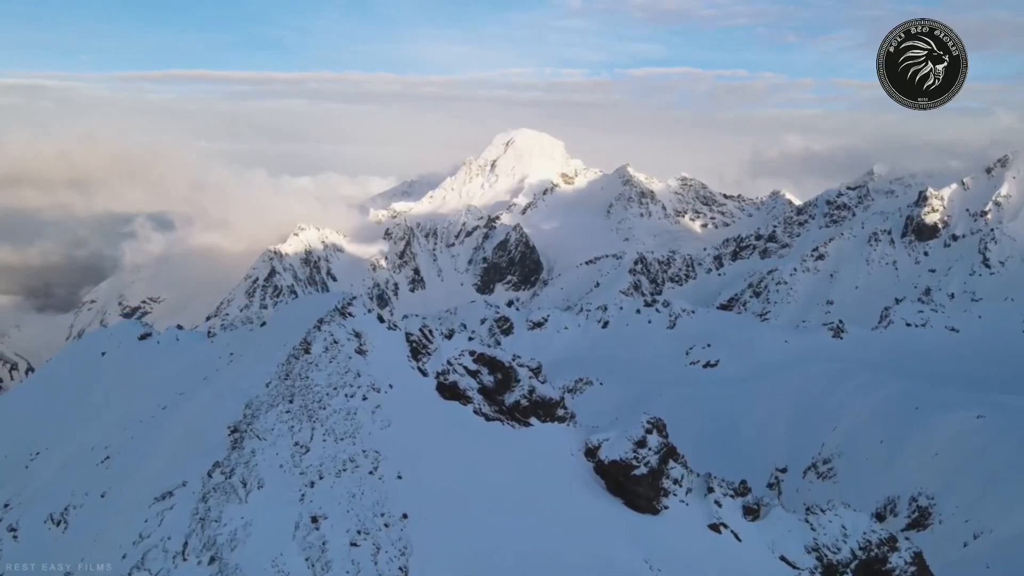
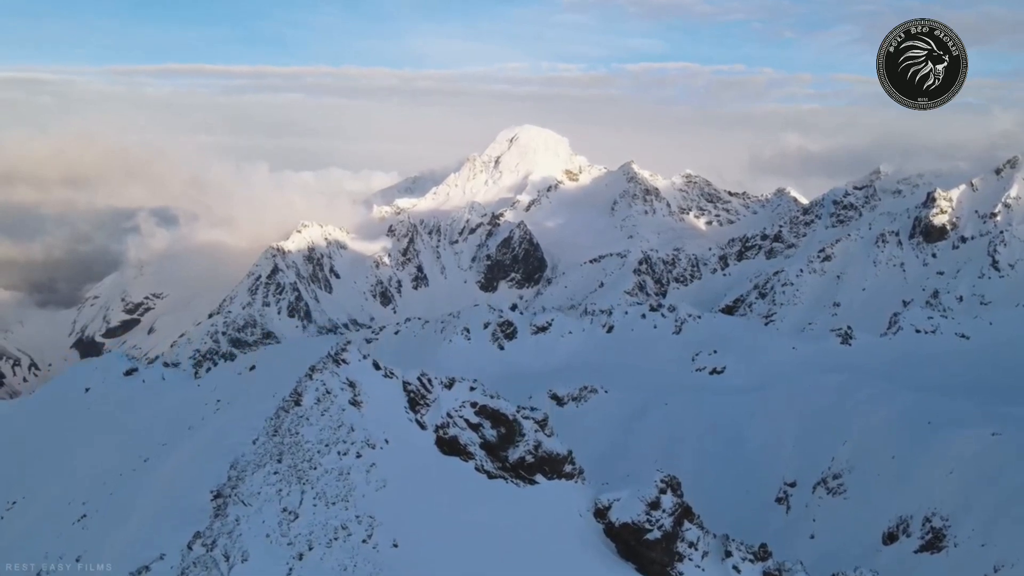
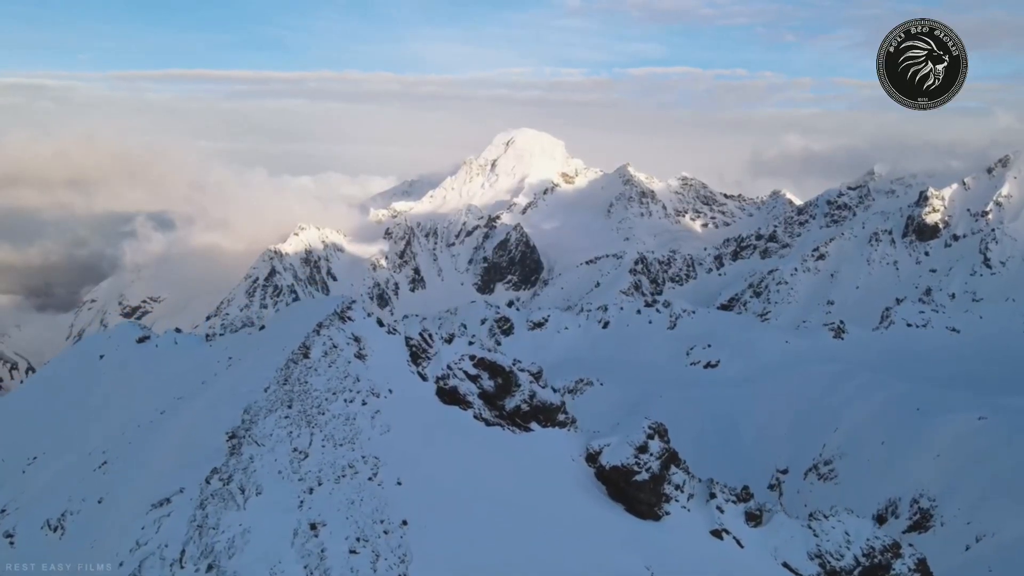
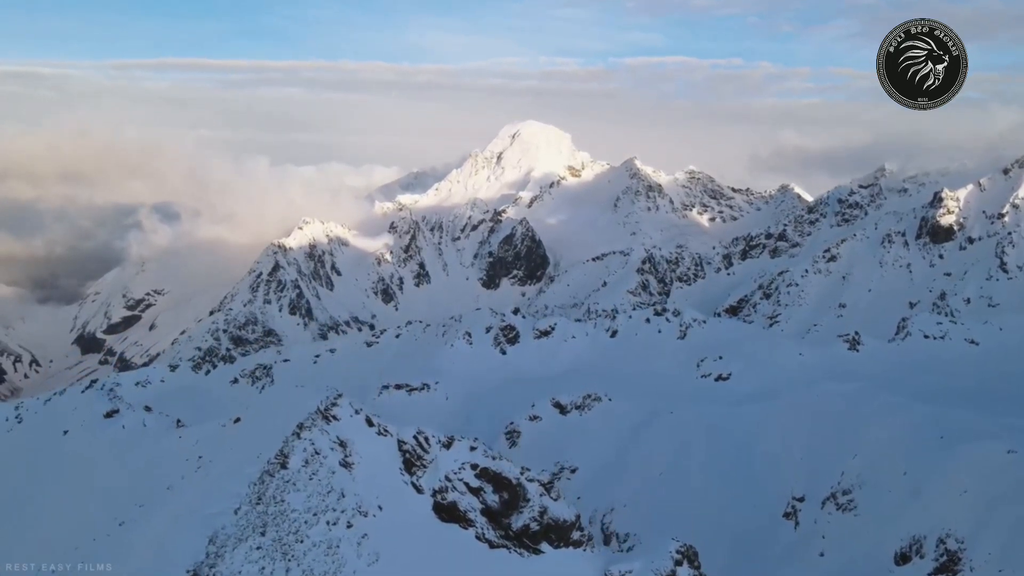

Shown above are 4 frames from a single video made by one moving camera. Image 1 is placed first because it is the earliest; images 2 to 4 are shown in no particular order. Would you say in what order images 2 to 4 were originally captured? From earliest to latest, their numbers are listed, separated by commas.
3, 2, 4
